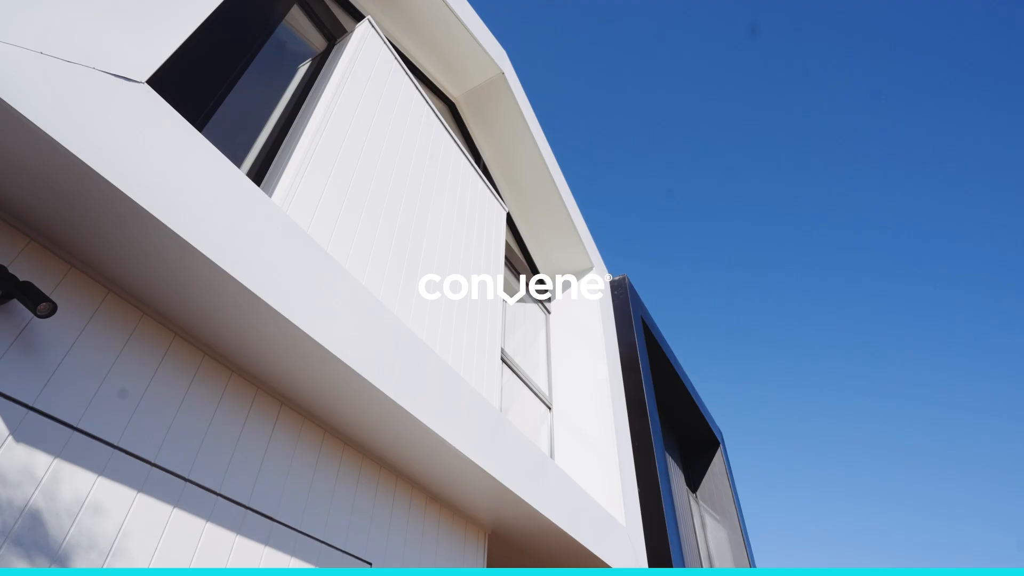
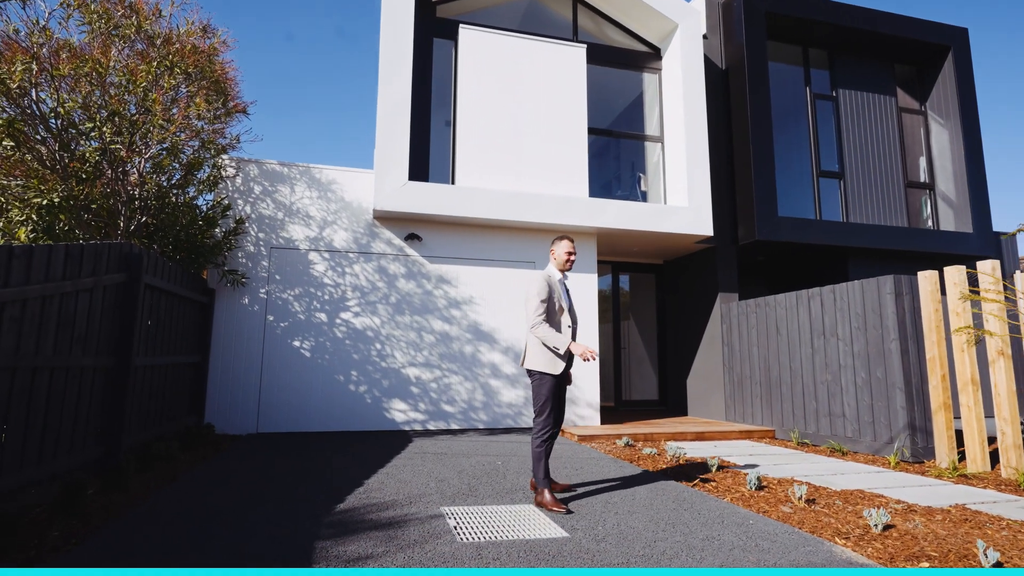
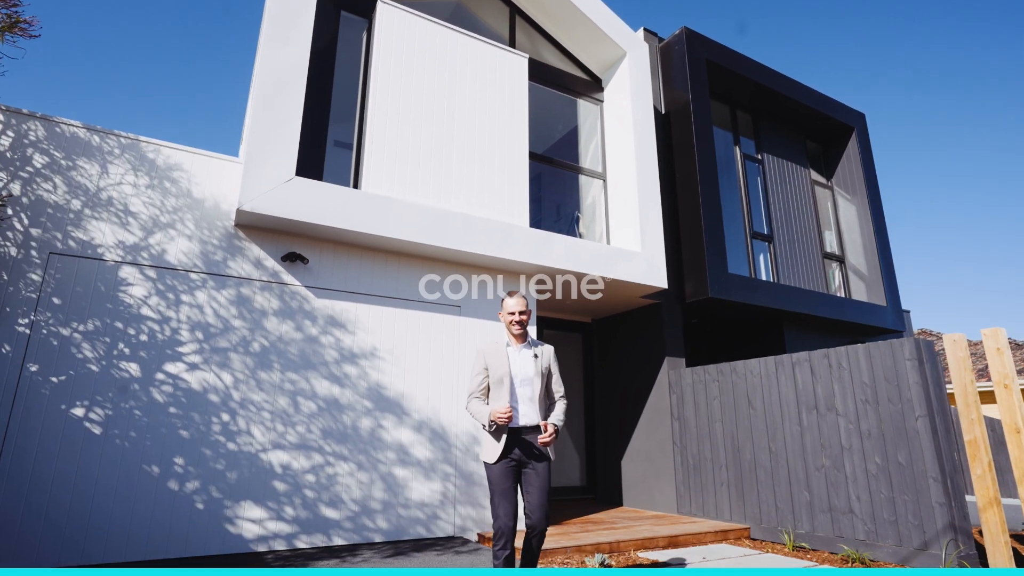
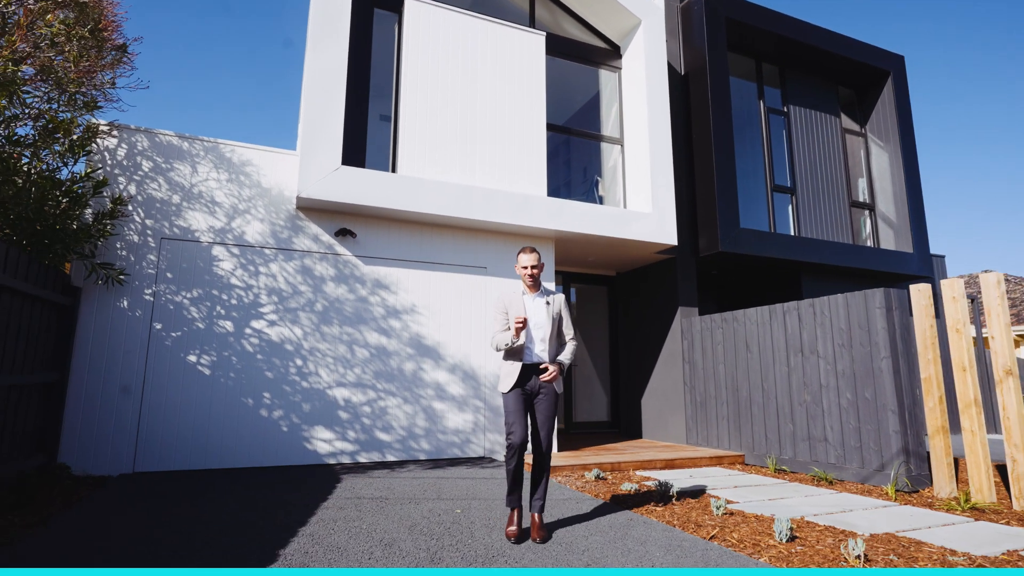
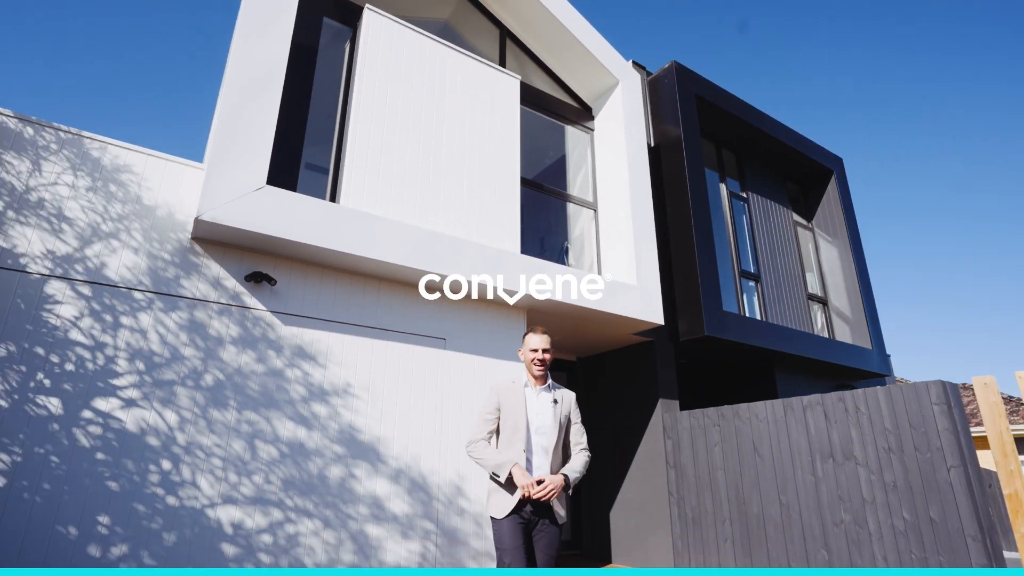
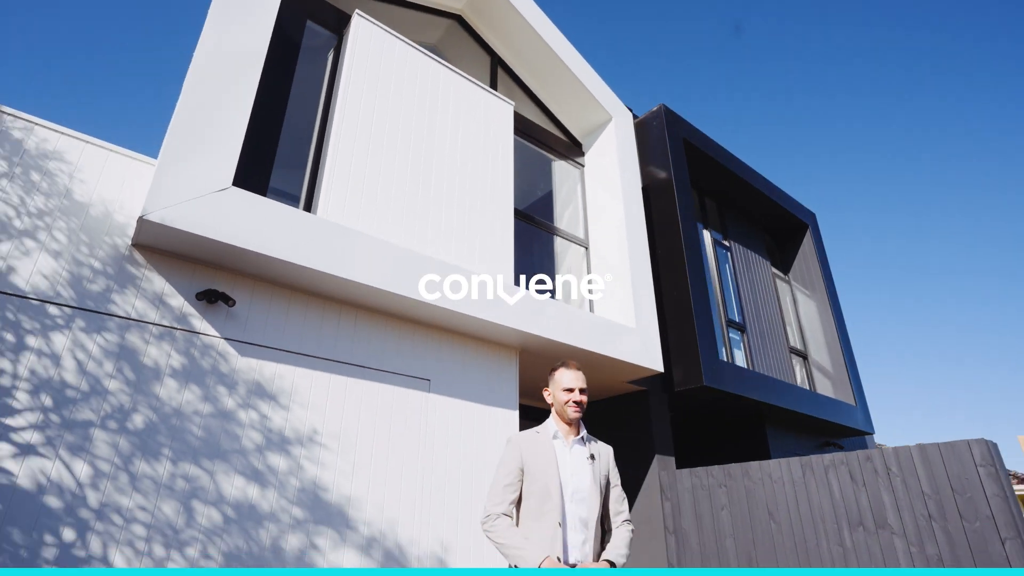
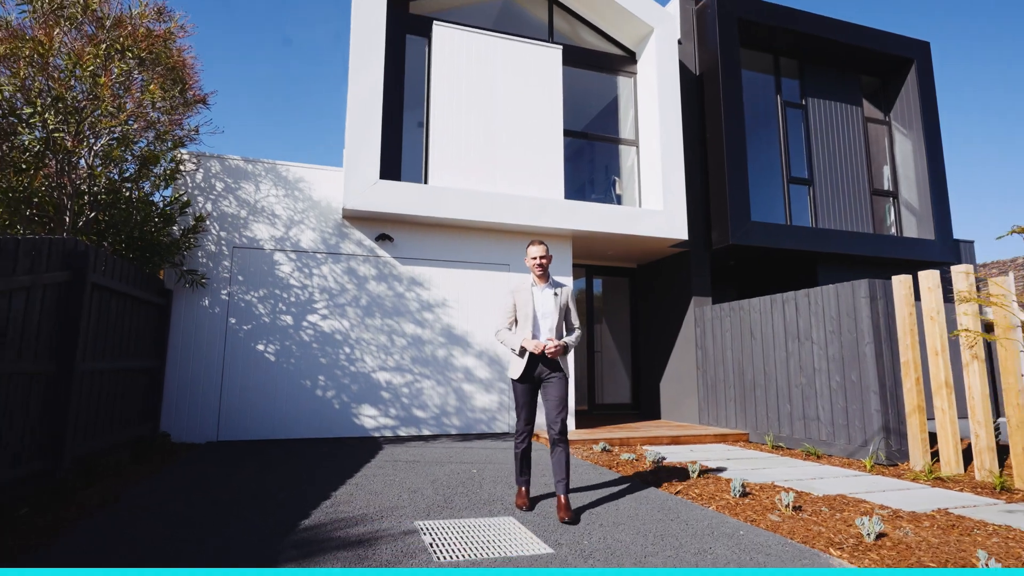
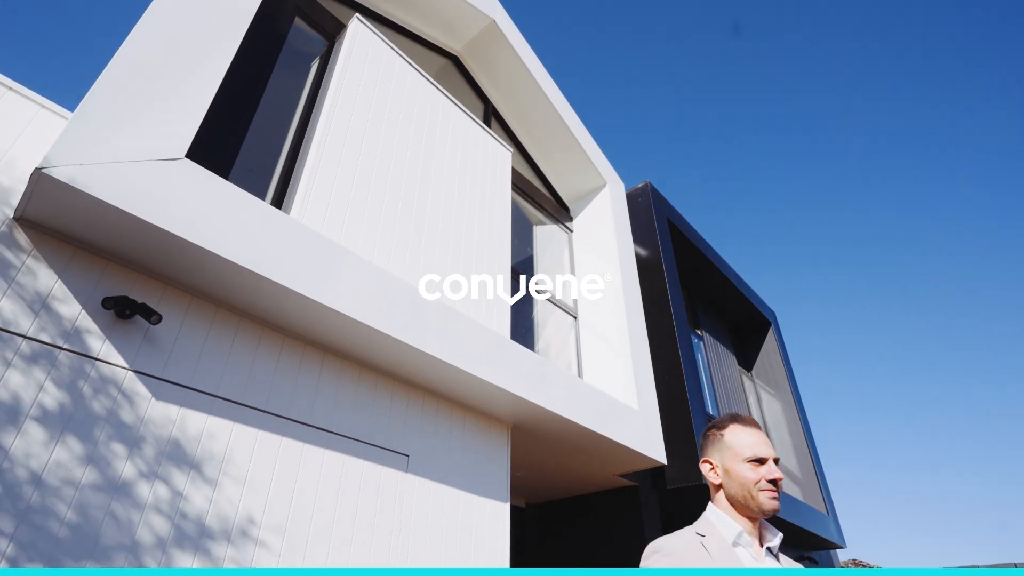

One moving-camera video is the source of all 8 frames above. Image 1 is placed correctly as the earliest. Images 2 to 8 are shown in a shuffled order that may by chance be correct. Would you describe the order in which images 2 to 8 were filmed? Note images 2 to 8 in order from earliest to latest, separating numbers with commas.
8, 6, 5, 3, 4, 7, 2
